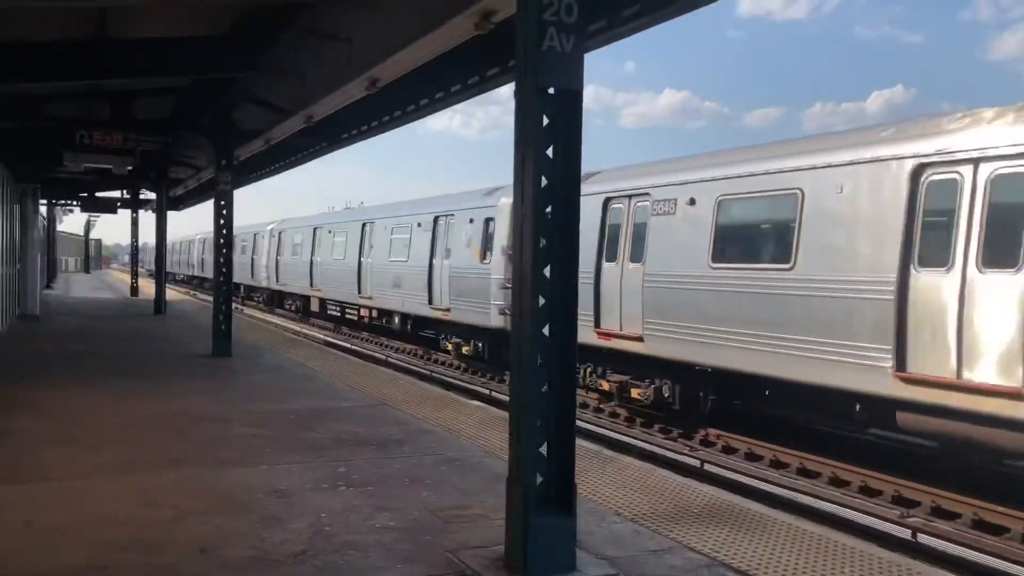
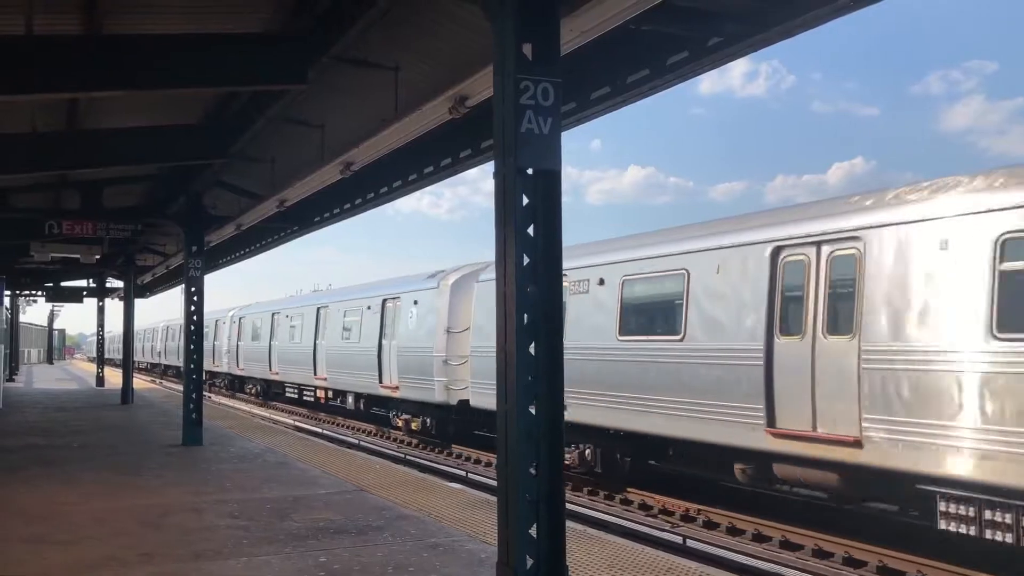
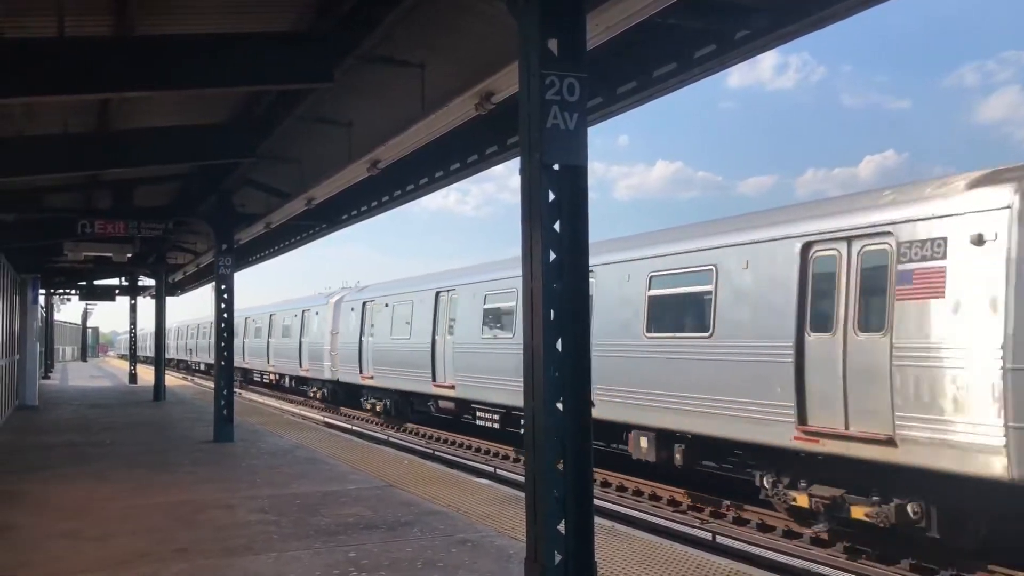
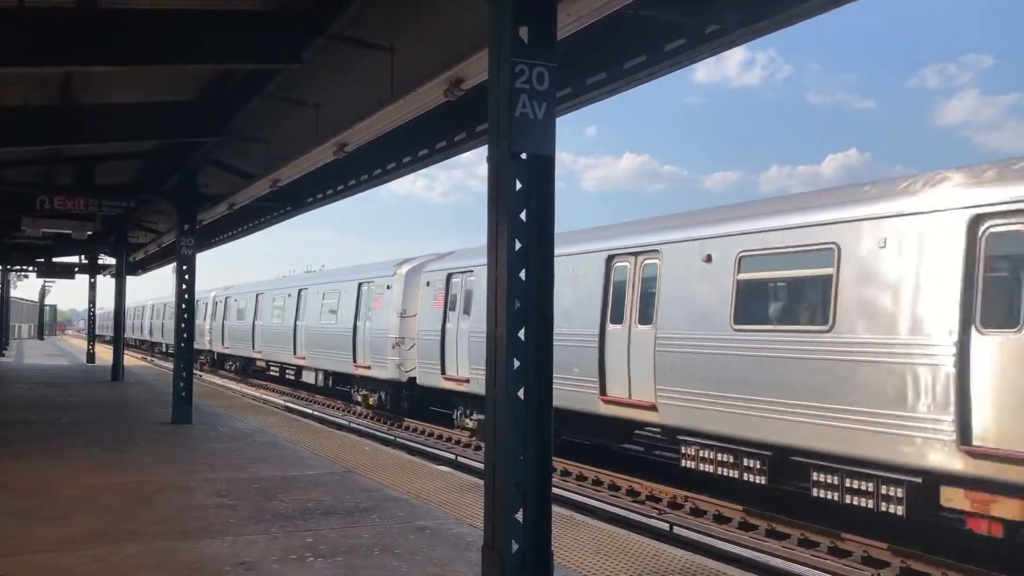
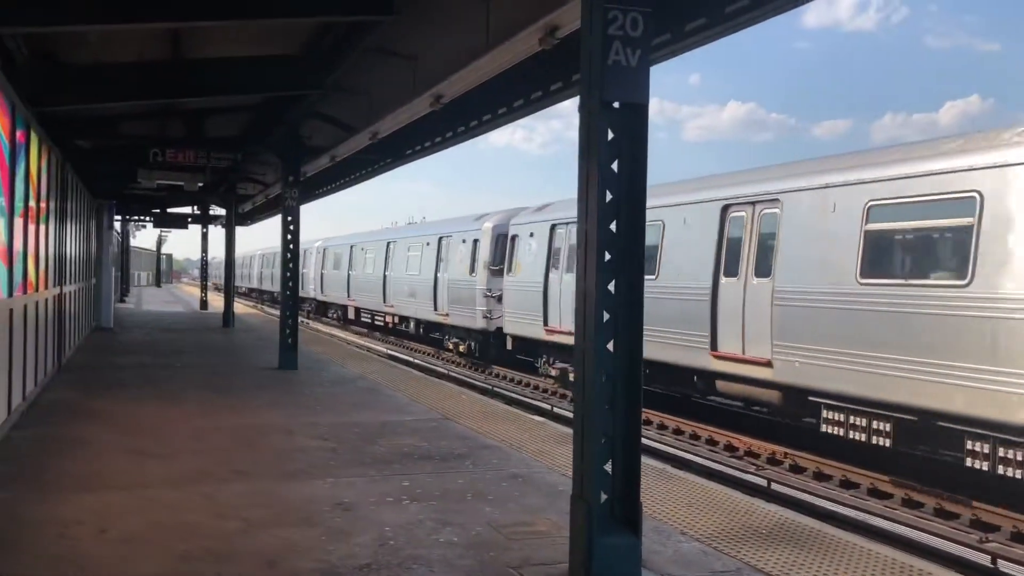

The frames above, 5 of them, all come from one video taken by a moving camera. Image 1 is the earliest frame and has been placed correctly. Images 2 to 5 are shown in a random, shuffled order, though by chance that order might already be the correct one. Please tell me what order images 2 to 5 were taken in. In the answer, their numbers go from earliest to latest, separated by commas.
5, 4, 2, 3
